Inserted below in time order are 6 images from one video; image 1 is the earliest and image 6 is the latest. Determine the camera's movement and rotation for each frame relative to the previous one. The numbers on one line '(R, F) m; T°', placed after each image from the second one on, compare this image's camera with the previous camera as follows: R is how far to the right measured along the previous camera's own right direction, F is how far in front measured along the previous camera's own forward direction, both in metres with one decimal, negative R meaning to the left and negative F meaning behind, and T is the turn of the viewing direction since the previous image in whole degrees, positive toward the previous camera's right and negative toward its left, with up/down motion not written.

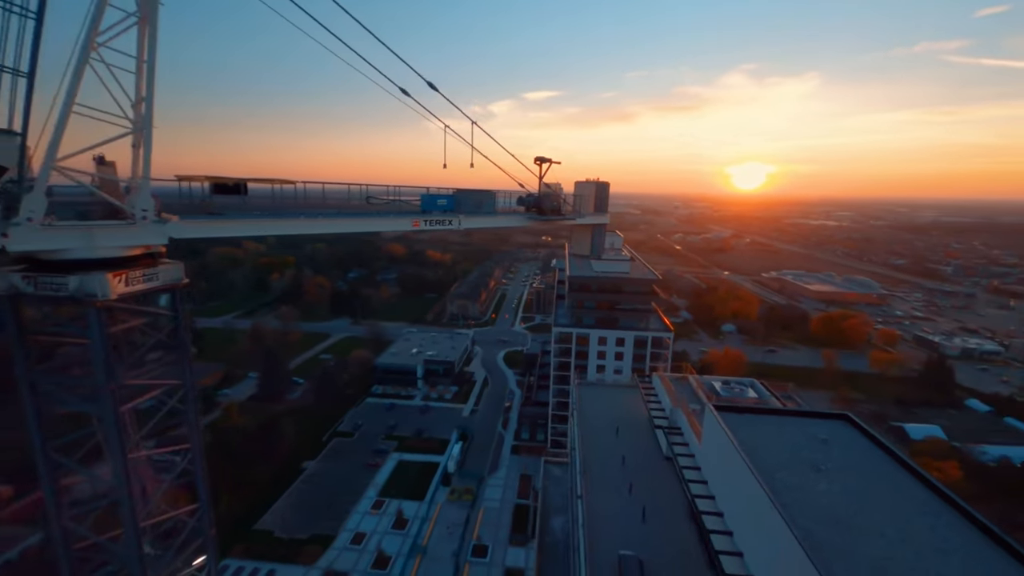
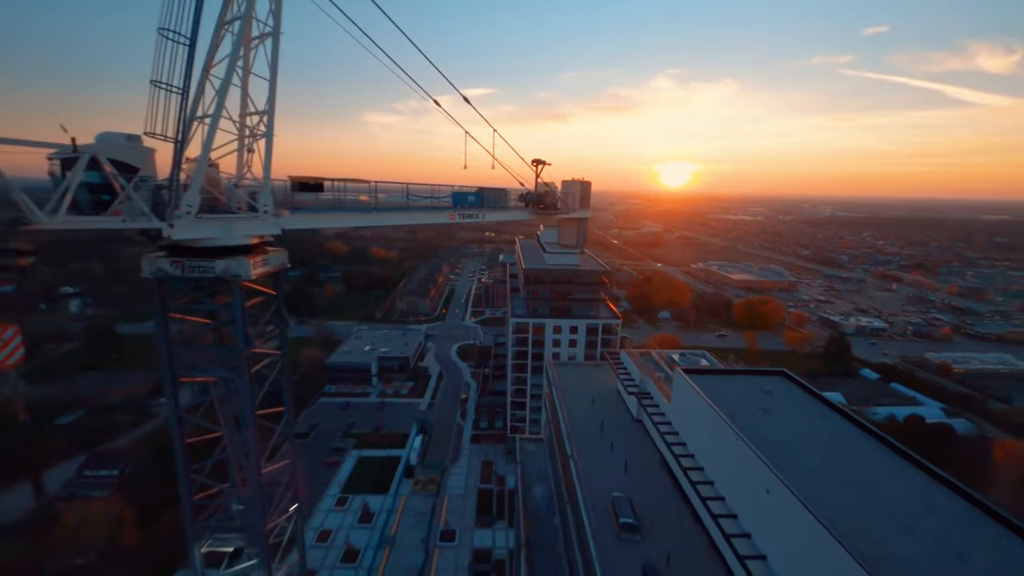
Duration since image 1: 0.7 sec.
(-0.3, -0.4) m; +8°
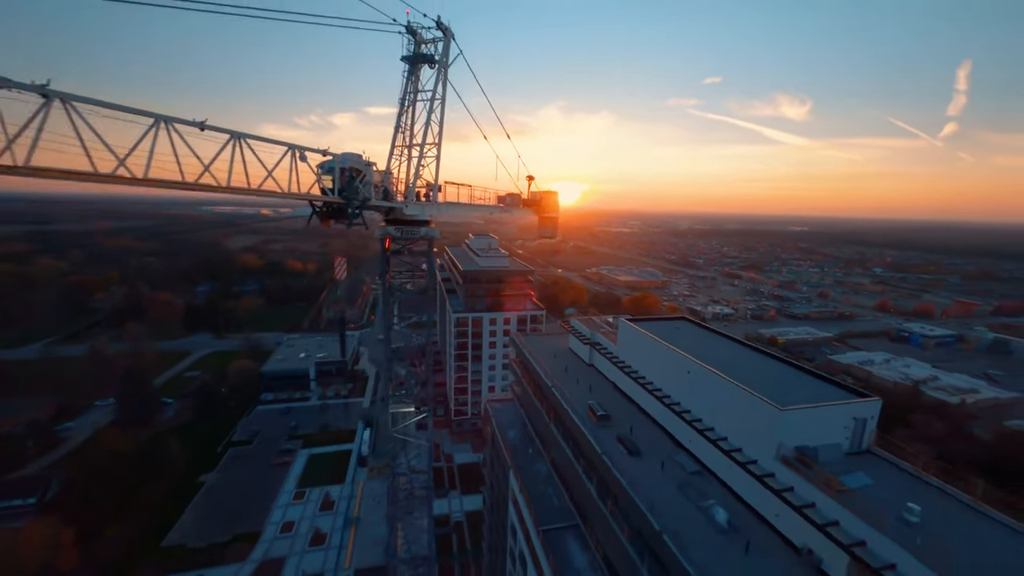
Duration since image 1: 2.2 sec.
(-1.0, -1.7) m; +14°
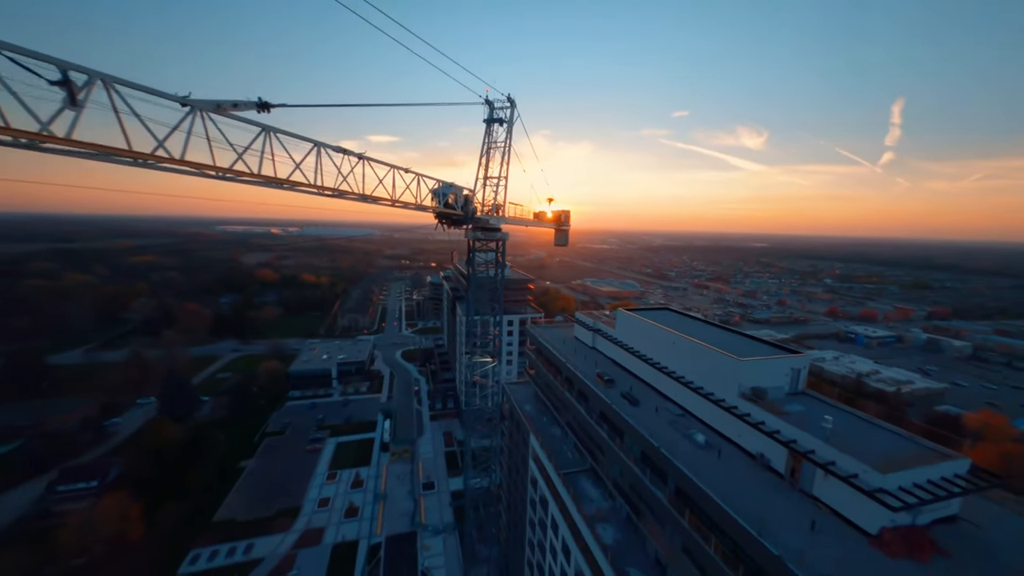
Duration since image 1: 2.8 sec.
(-0.9, -1.9) m; +3°
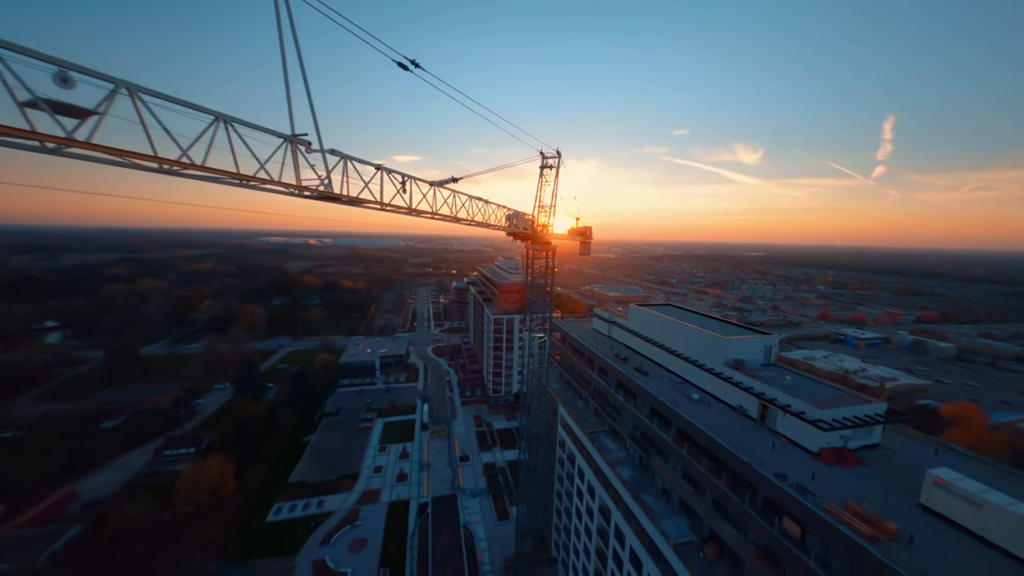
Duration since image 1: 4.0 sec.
(-0.8, -2.1) m; 0°
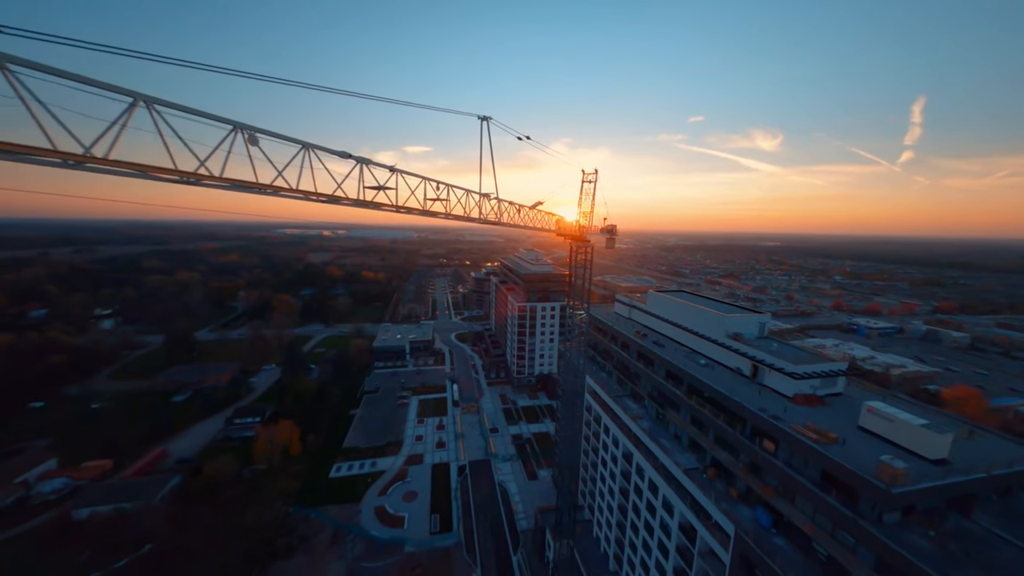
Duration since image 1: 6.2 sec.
(-0.5, -1.4) m; -2°
